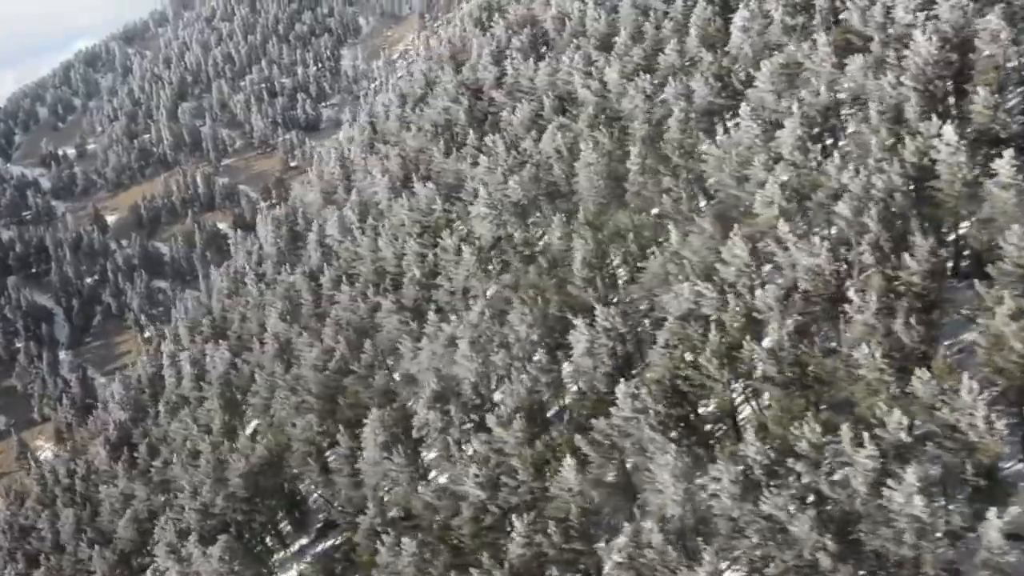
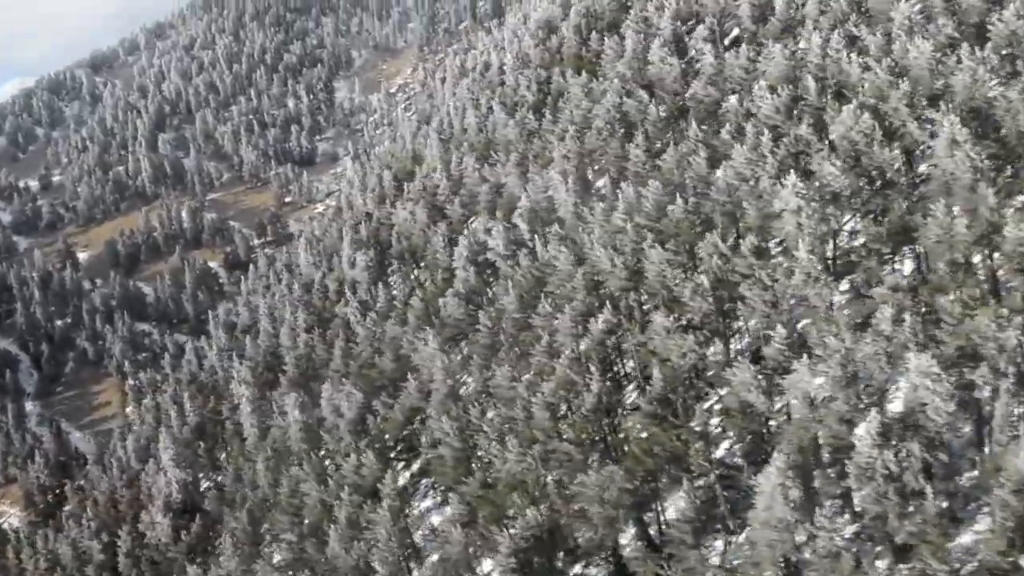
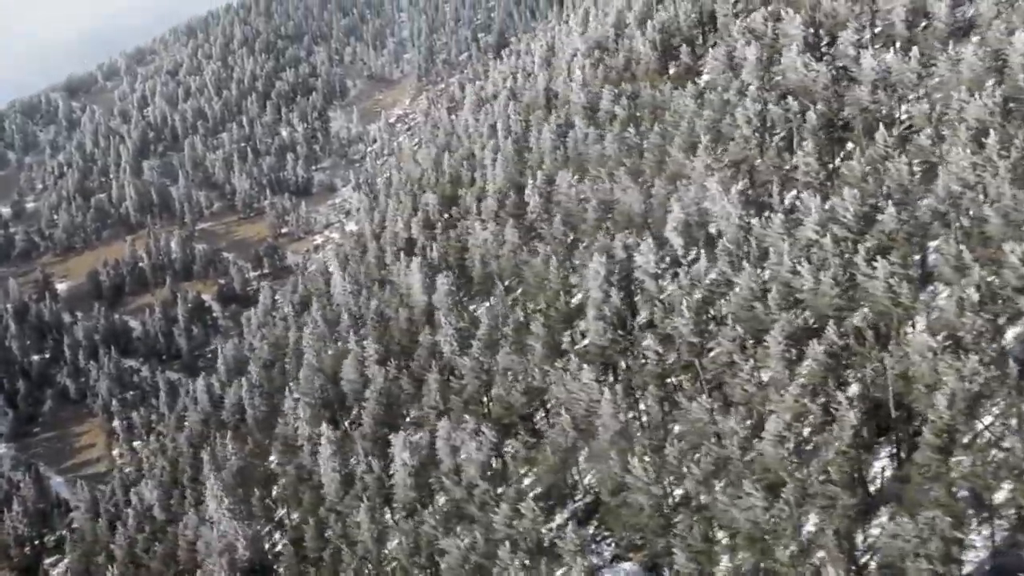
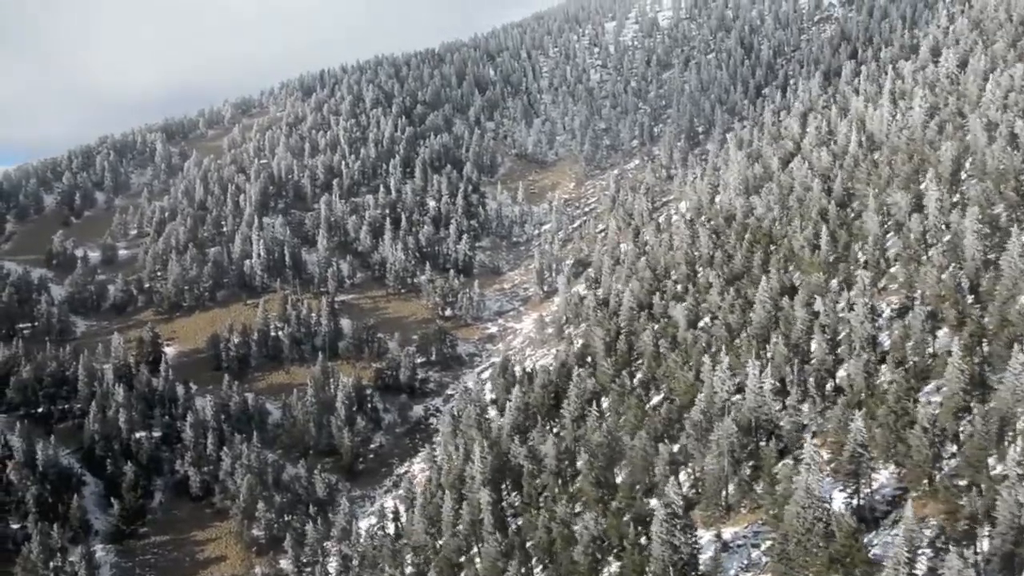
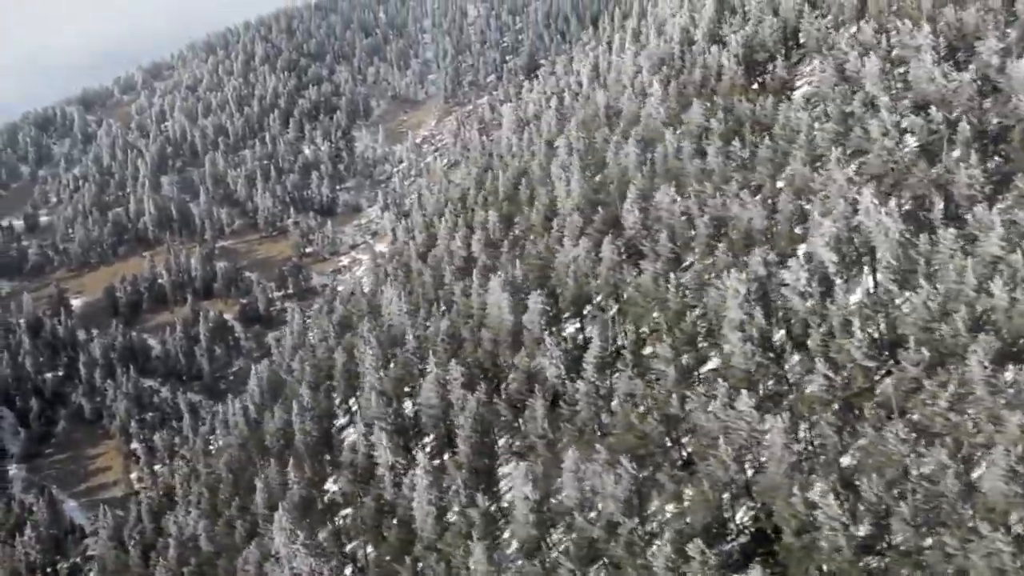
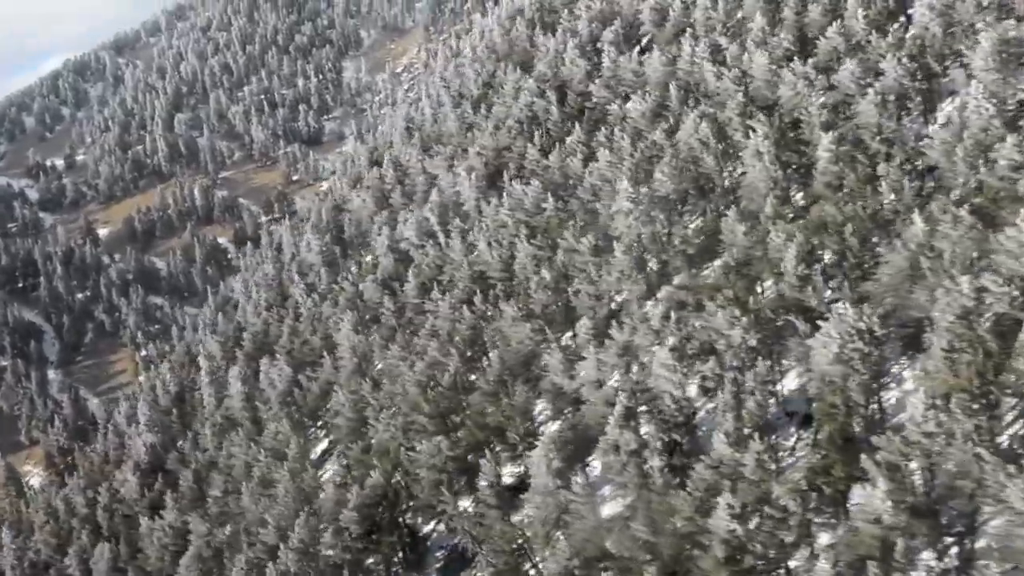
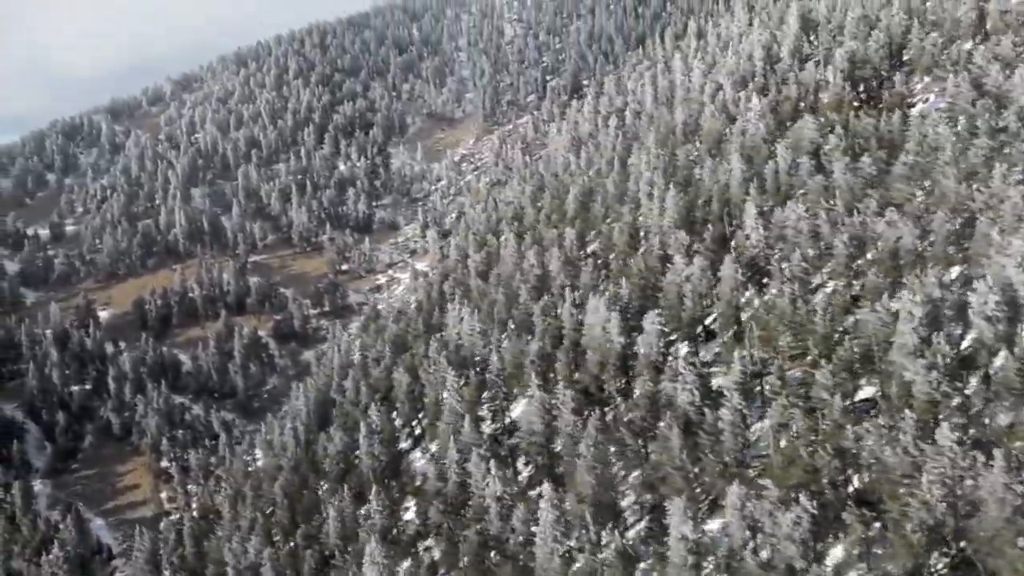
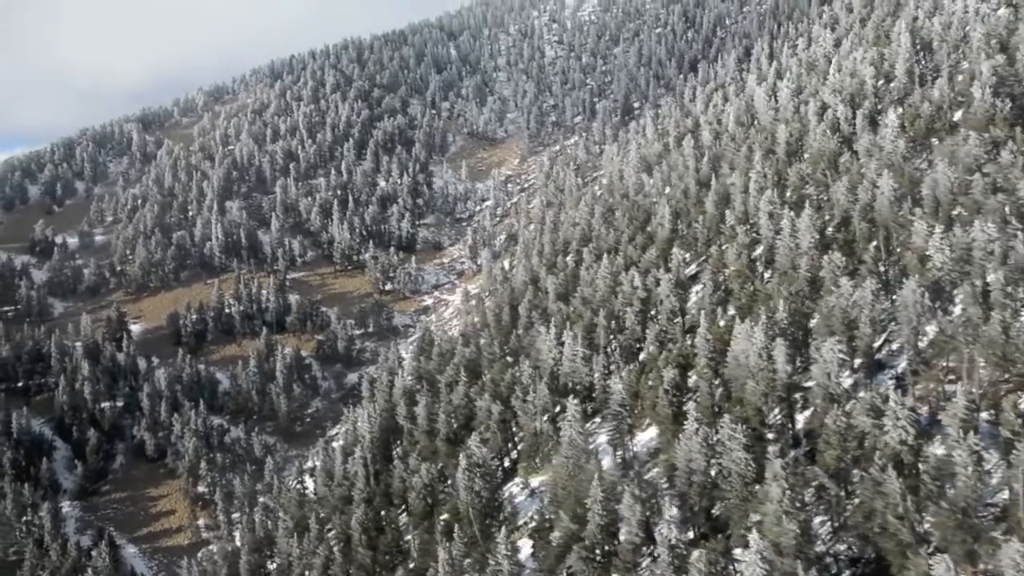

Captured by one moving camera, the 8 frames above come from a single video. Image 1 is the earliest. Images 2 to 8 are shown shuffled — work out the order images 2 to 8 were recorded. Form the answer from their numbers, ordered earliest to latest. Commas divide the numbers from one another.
6, 2, 3, 5, 7, 8, 4
